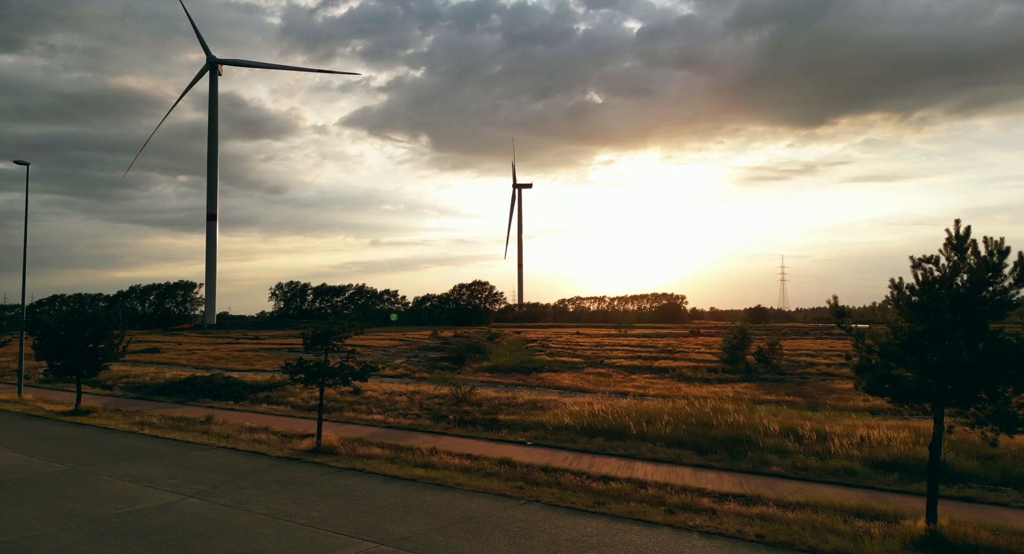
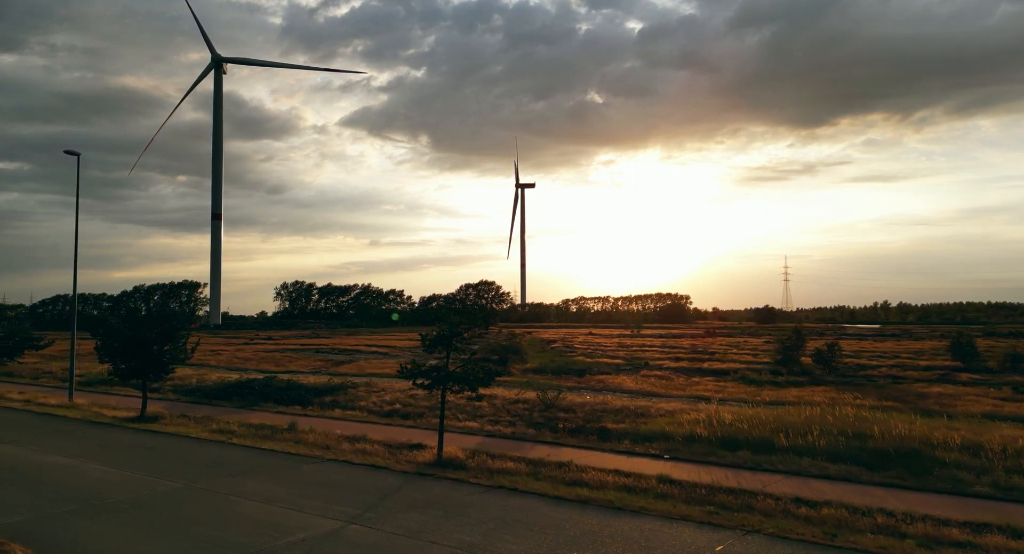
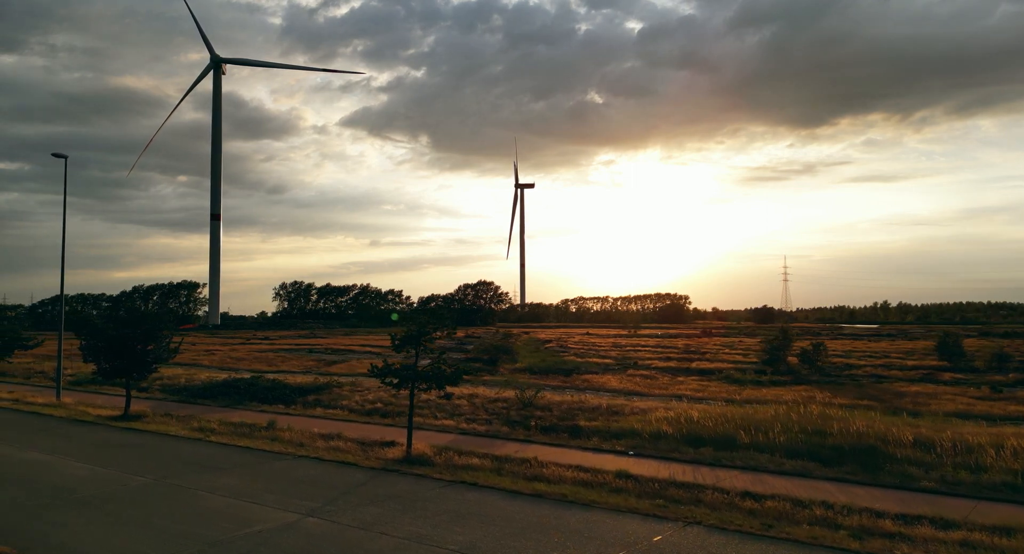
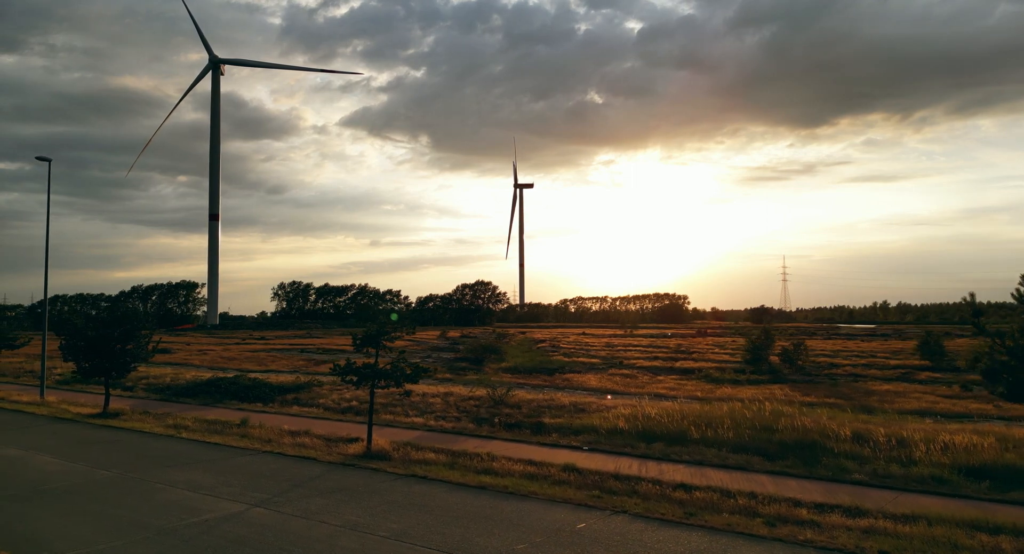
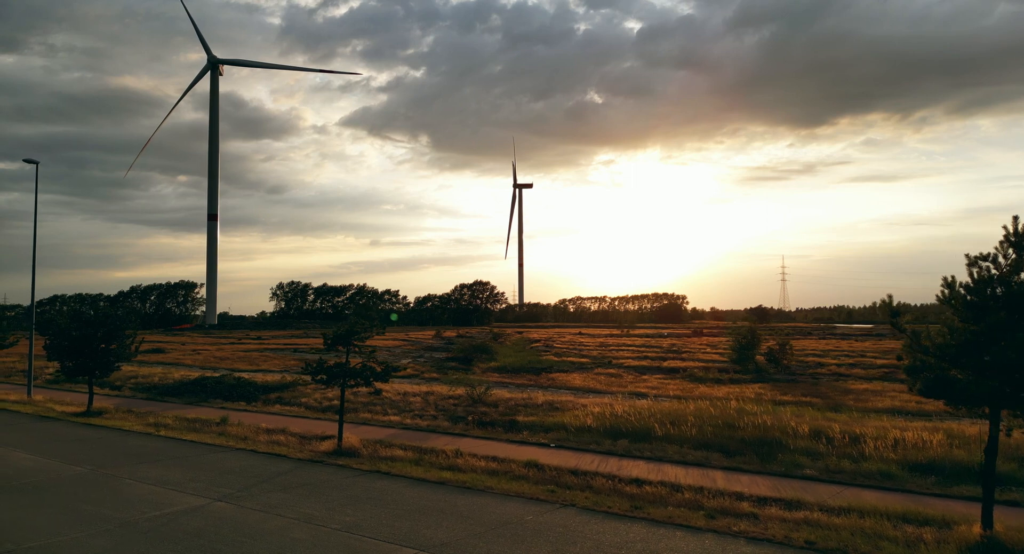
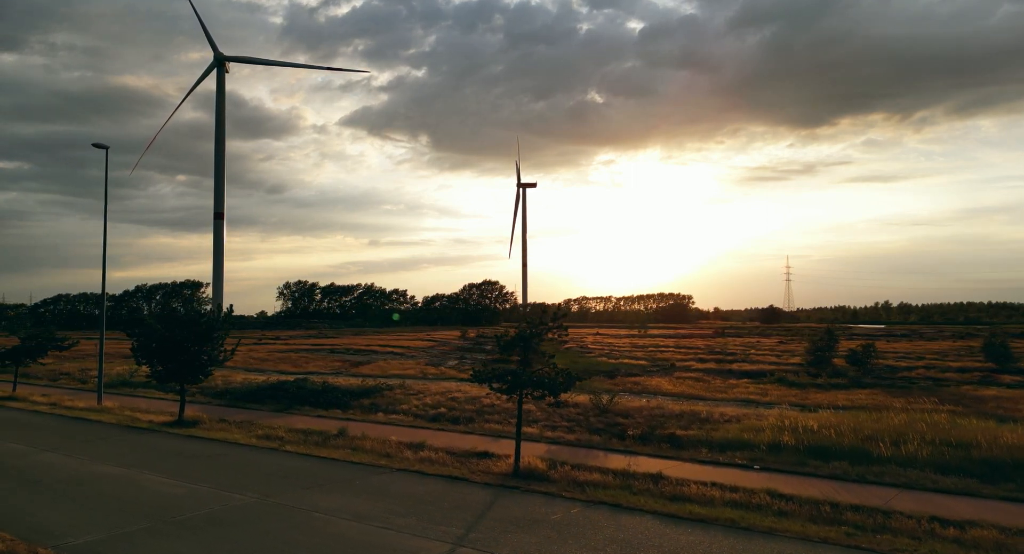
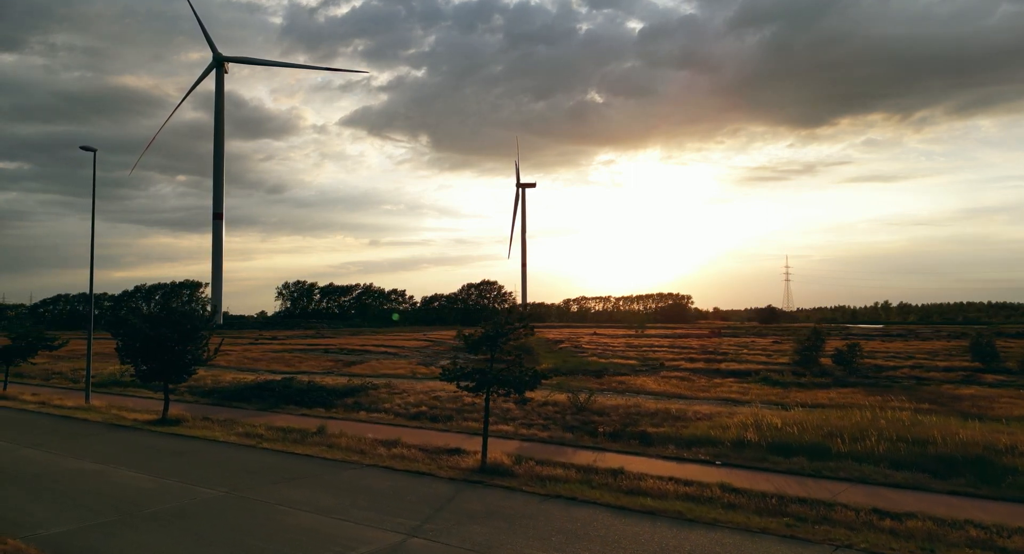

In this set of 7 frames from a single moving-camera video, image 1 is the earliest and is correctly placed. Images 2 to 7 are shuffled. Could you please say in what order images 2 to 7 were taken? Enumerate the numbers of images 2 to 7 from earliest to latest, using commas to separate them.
5, 4, 3, 2, 7, 6
